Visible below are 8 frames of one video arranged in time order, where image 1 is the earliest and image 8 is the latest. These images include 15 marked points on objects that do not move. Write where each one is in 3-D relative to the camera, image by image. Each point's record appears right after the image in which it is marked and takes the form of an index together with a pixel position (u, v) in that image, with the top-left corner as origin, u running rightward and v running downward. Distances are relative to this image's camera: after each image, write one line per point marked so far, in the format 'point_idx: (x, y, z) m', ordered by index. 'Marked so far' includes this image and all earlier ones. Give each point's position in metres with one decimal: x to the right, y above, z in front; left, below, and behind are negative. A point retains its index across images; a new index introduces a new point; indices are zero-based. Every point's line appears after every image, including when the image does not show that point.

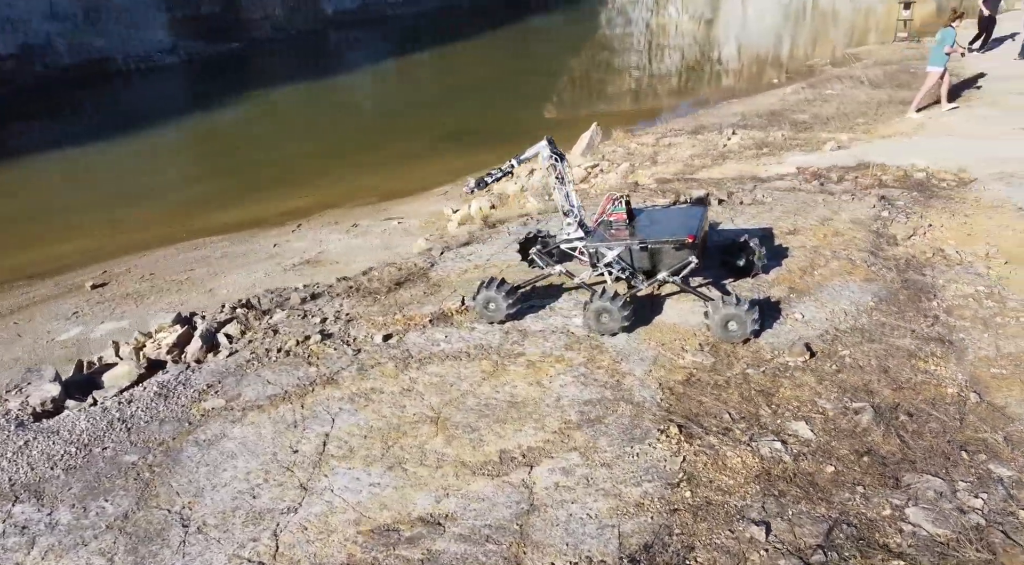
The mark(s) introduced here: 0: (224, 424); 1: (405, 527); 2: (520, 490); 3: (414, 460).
0: (-2.3, -1.2, +5.6) m
1: (-0.6, -1.6, +4.5) m
2: (+0.1, -1.5, +4.8) m
3: (-0.6, -1.3, +5.1) m
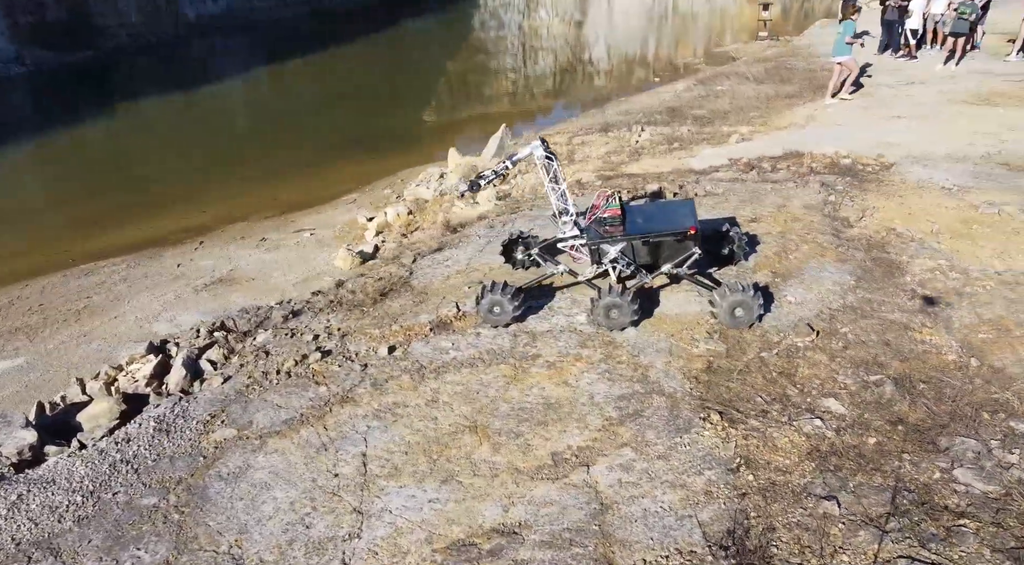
0: (-2.0, -1.3, +5.2) m
1: (-0.1, -1.6, +4.3) m
2: (+0.5, -1.5, +4.7) m
3: (-0.2, -1.4, +4.9) m
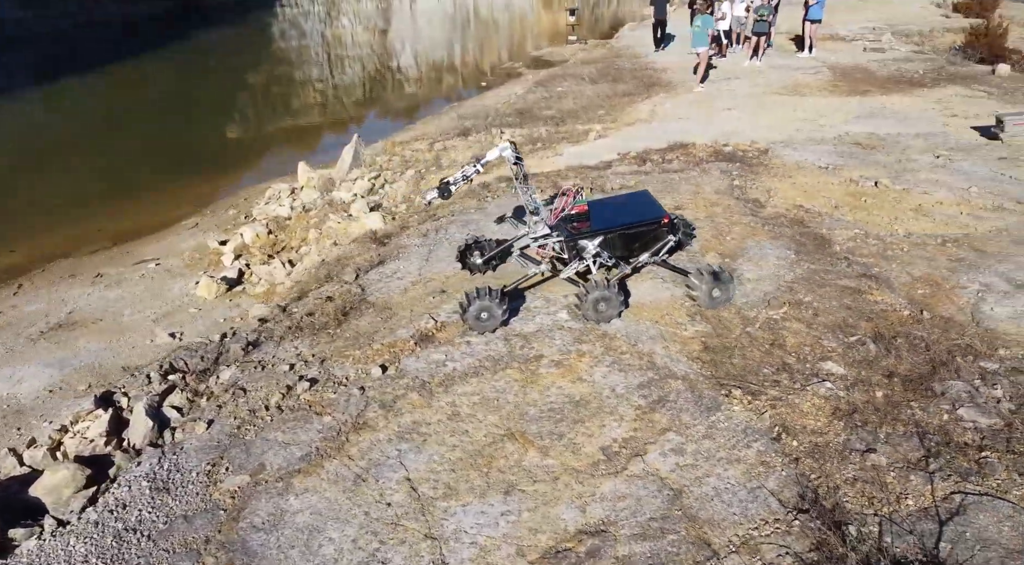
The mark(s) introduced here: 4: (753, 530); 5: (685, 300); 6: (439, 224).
0: (-1.6, -1.5, +4.7) m
1: (+0.4, -1.6, +4.2) m
2: (+1.0, -1.4, +4.7) m
3: (+0.2, -1.4, +4.8) m
4: (+1.6, -1.6, +4.3) m
5: (+1.8, -0.2, +7.2) m
6: (-1.3, +1.0, +10.5) m
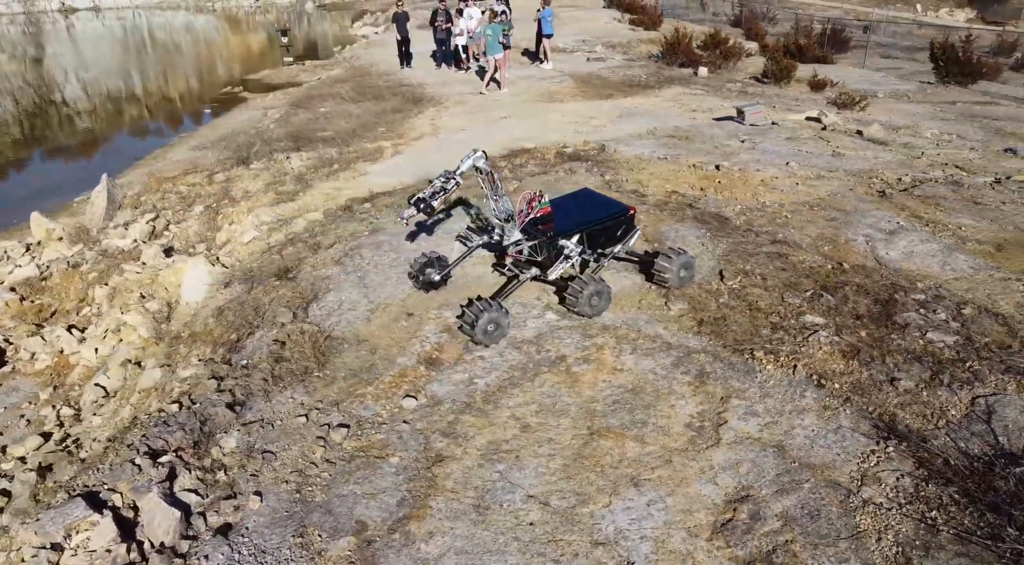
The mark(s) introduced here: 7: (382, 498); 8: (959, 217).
0: (-0.6, -1.7, +4.2) m
1: (+1.5, -1.5, +4.4) m
2: (+1.8, -1.2, +5.1) m
3: (+1.0, -1.3, +4.9) m
4: (+2.5, -1.3, +4.8) m
5: (+1.6, 0.0, +7.7) m
6: (-2.5, +0.5, +9.8) m
7: (-0.9, -1.5, +4.7) m
8: (+6.7, +1.1, +10.1) m
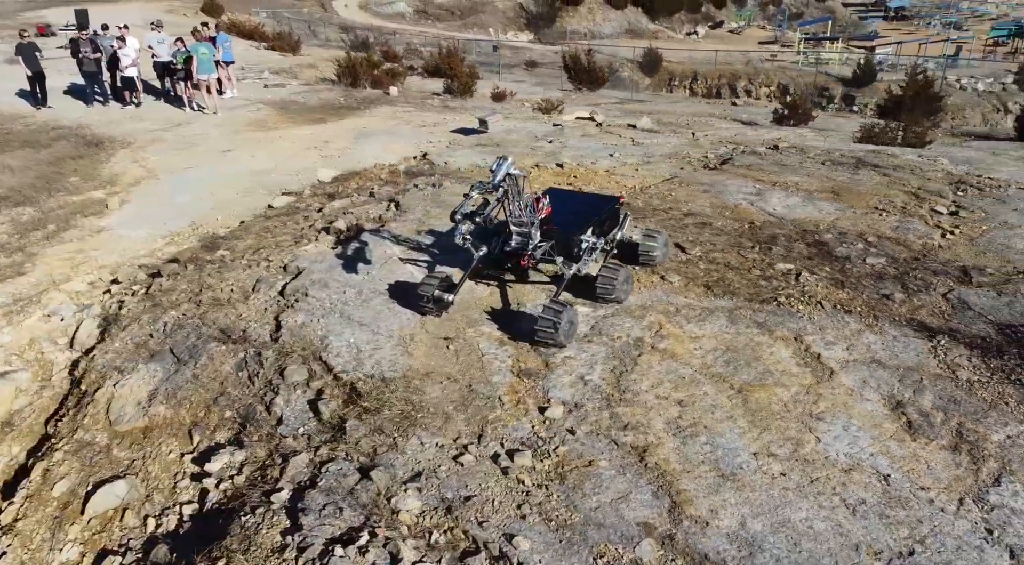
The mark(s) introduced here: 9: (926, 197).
0: (+1.3, -1.6, +4.2) m
1: (+3.0, -1.0, +5.3) m
2: (+3.0, -0.7, +6.0) m
3: (+2.4, -1.0, +5.5) m
4: (+3.8, -0.7, +6.1) m
5: (+1.5, +0.2, +8.3) m
6: (-3.1, -0.1, +8.6) m
7: (+0.8, -1.4, +4.6) m
8: (+5.0, +2.0, +12.6) m
9: (+7.0, +1.4, +11.5) m
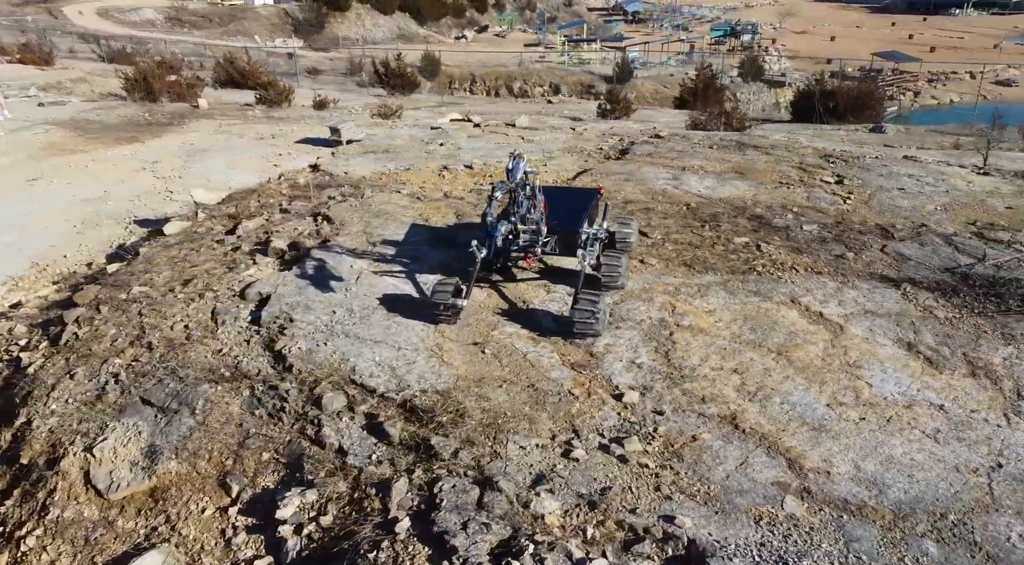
0: (+2.3, -1.3, +4.6) m
1: (+3.6, -0.6, +6.1) m
2: (+3.4, -0.3, +6.7) m
3: (+3.0, -0.6, +6.1) m
4: (+4.1, -0.2, +7.0) m
5: (+1.3, +0.4, +8.6) m
6: (-3.2, -0.5, +7.8) m
7: (+1.7, -1.3, +4.9) m
8: (+3.4, +2.5, +13.6) m
9: (+5.7, +2.1, +13.0) m
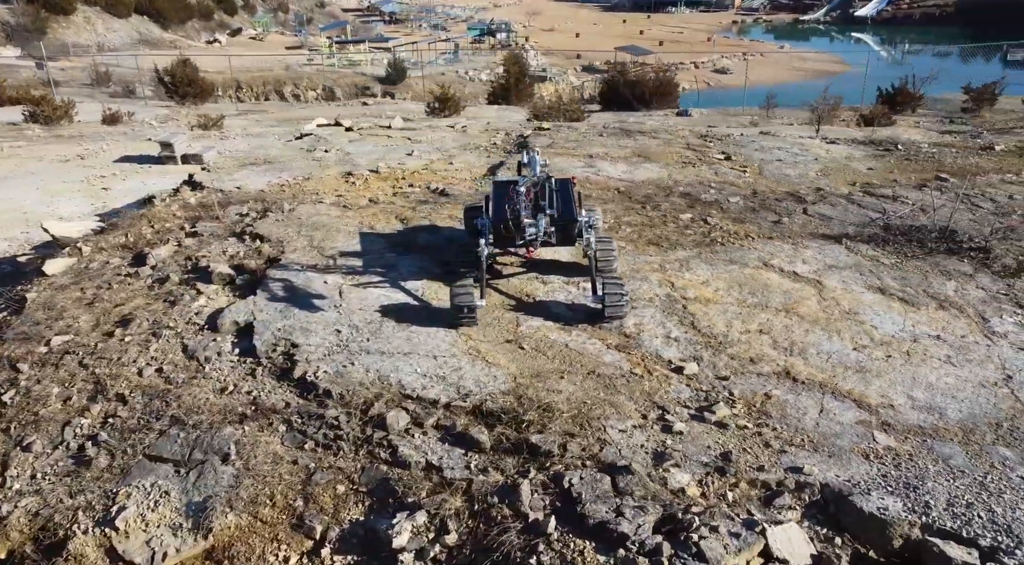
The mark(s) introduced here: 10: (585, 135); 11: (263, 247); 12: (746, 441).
0: (+3.1, -1.0, +5.3) m
1: (+4.0, -0.1, +7.0) m
2: (+3.5, +0.1, +7.6) m
3: (+3.3, -0.2, +6.9) m
4: (+4.1, +0.3, +8.0) m
5: (+1.0, +0.6, +8.9) m
6: (-3.0, -0.8, +7.0) m
7: (+2.5, -1.0, +5.4) m
8: (+1.5, +2.8, +14.2) m
9: (+3.9, +2.7, +14.2) m
10: (+1.8, +3.4, +15.8) m
11: (-3.4, +0.5, +9.5) m
12: (+1.7, -1.2, +5.0) m
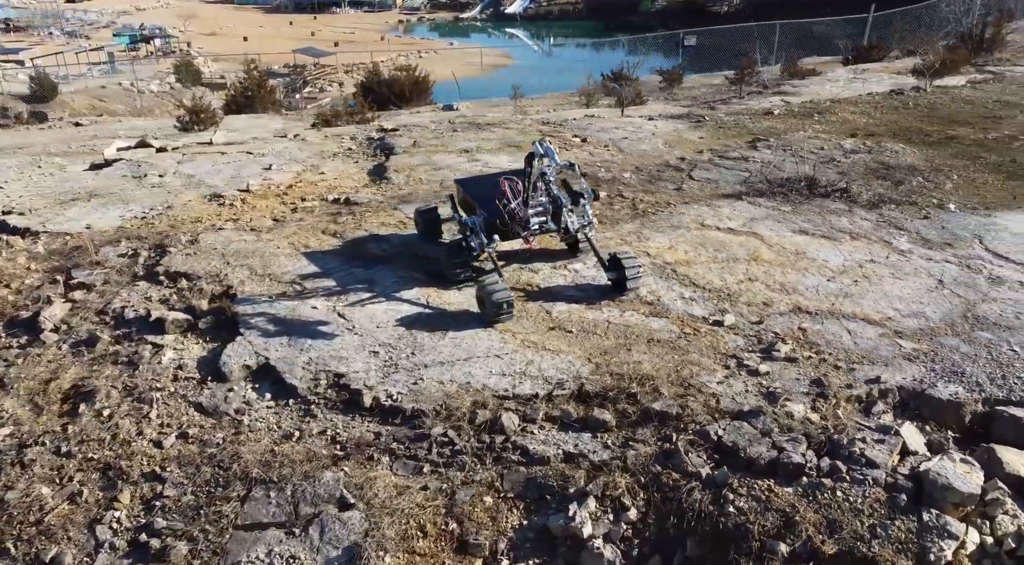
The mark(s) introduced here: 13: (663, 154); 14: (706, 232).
0: (+3.8, -0.3, +6.7) m
1: (+3.9, +0.6, +8.5) m
2: (+3.3, +0.8, +8.9) m
3: (+3.4, +0.4, +8.2) m
4: (+3.7, +1.1, +9.5) m
5: (+0.4, +0.8, +9.3) m
6: (-2.5, -1.2, +6.2) m
7: (+3.2, -0.4, +6.5) m
8: (-1.2, +3.0, +14.4) m
9: (+1.0, +3.2, +15.2) m
10: (-1.6, +3.6, +16.0) m
11: (-3.9, 0.0, +8.4) m
12: (+2.7, -0.8, +6.0) m
13: (+3.1, +2.6, +13.7) m
14: (+2.5, +0.7, +8.9) m
